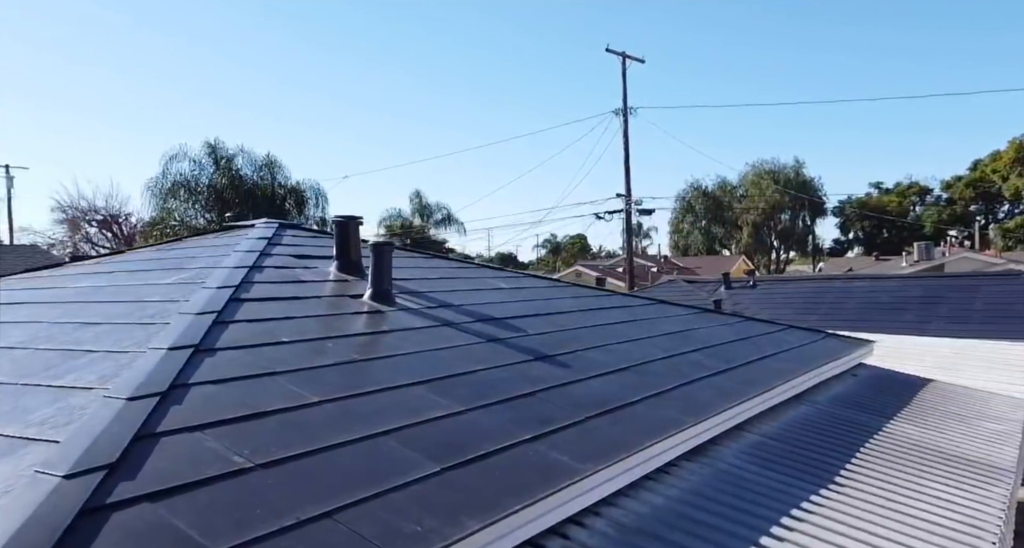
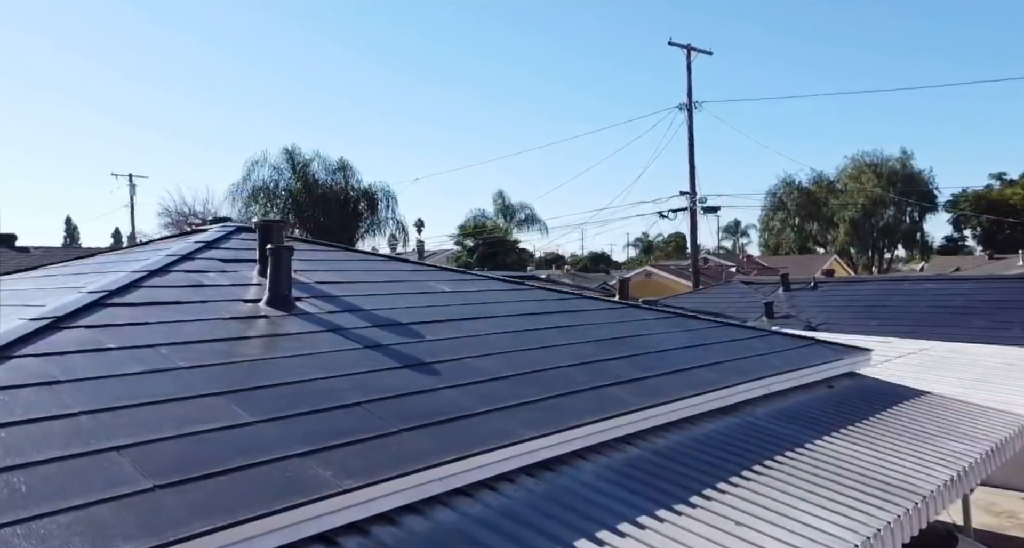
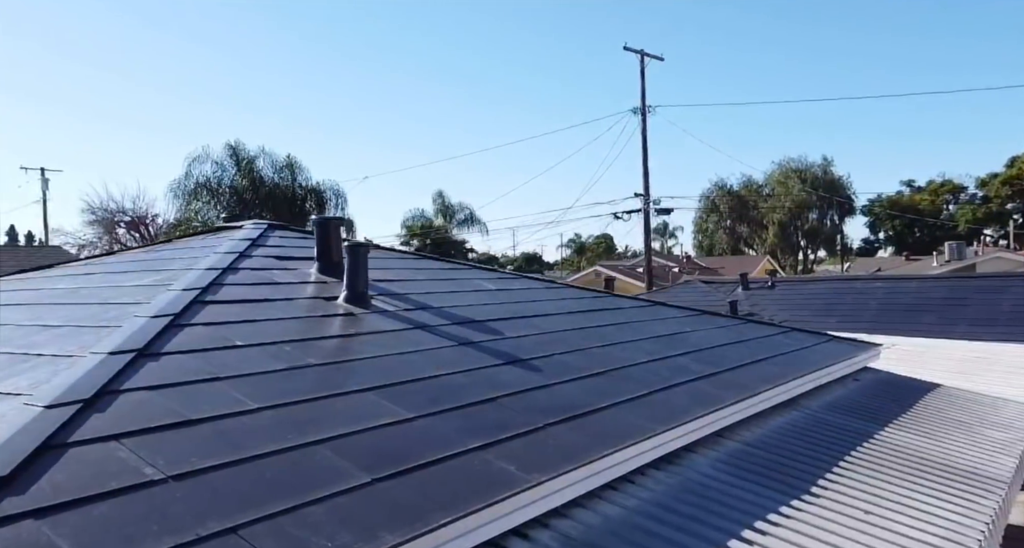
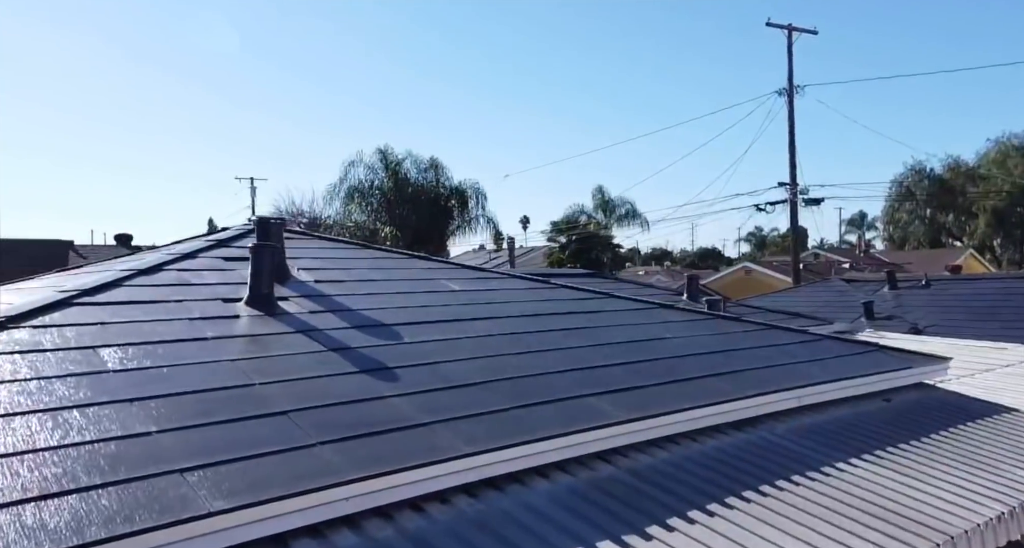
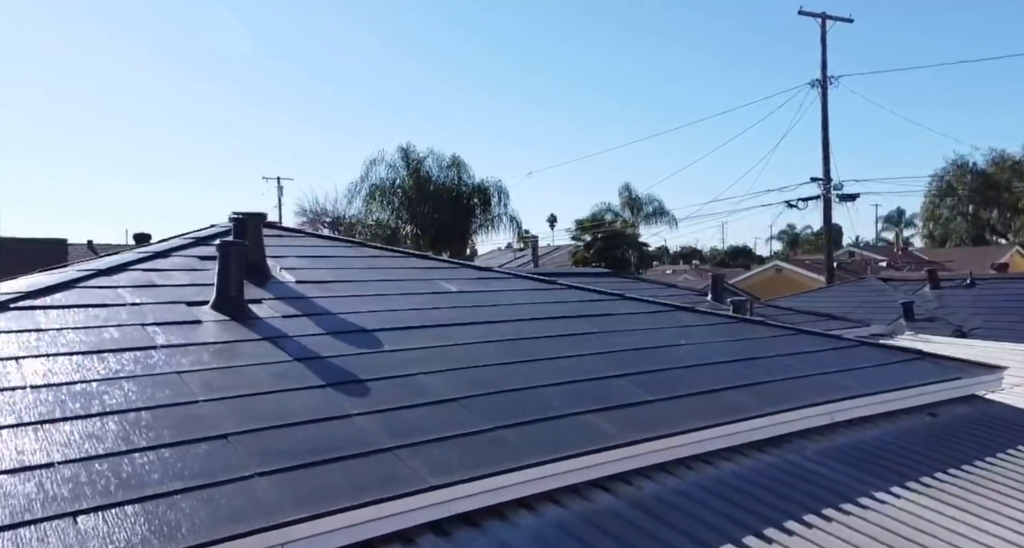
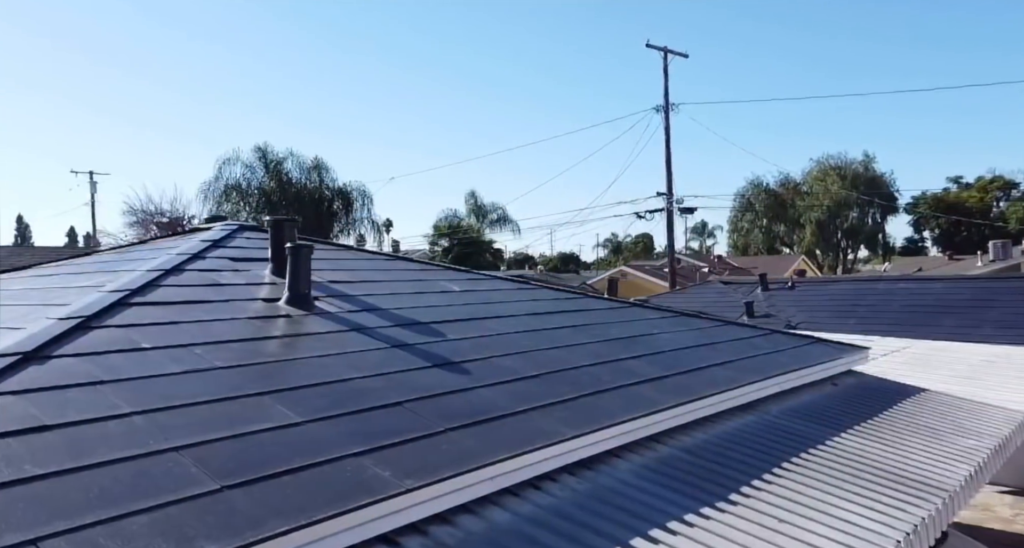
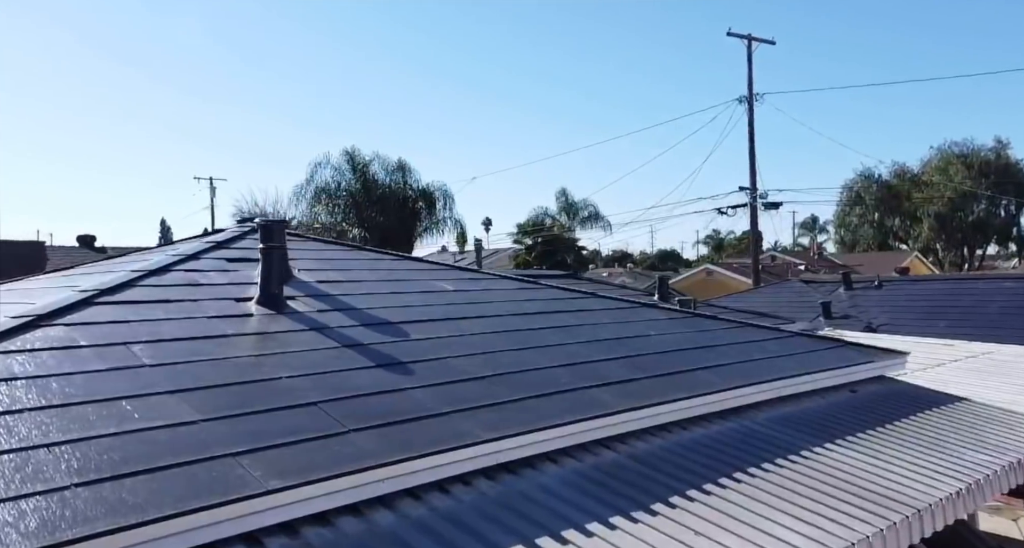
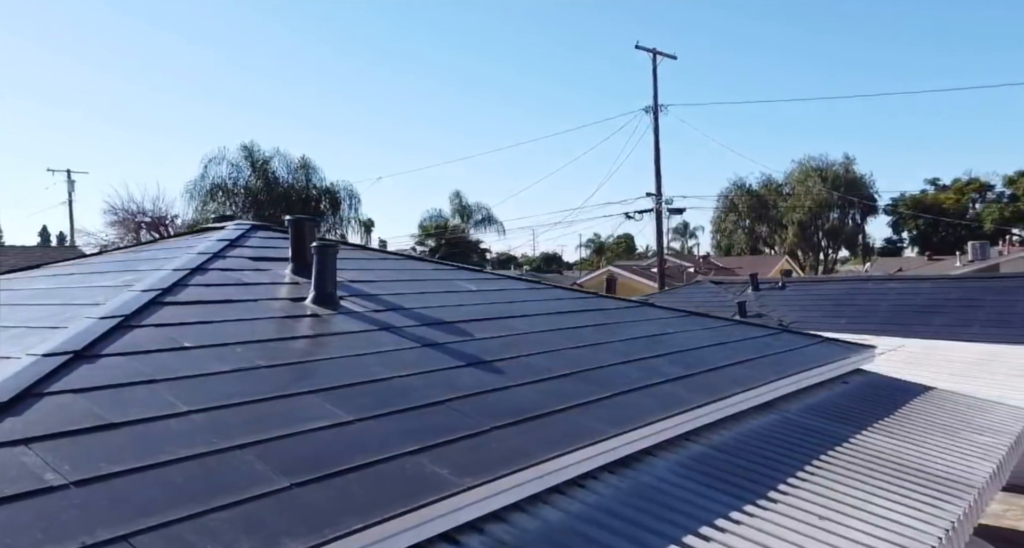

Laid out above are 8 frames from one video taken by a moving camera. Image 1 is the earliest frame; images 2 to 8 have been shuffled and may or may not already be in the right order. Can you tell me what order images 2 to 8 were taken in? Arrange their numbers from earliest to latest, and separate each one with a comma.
3, 8, 6, 2, 7, 4, 5
